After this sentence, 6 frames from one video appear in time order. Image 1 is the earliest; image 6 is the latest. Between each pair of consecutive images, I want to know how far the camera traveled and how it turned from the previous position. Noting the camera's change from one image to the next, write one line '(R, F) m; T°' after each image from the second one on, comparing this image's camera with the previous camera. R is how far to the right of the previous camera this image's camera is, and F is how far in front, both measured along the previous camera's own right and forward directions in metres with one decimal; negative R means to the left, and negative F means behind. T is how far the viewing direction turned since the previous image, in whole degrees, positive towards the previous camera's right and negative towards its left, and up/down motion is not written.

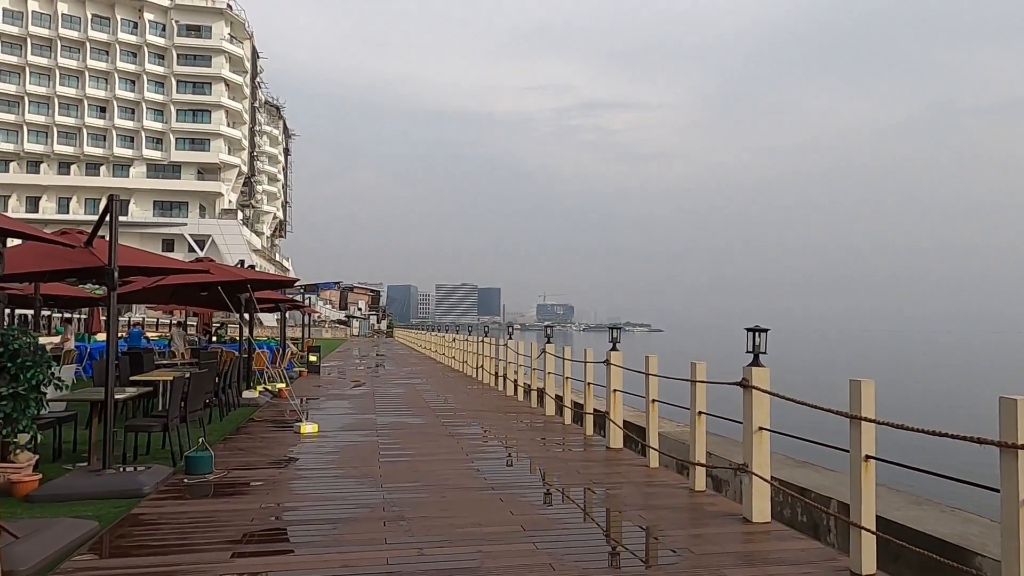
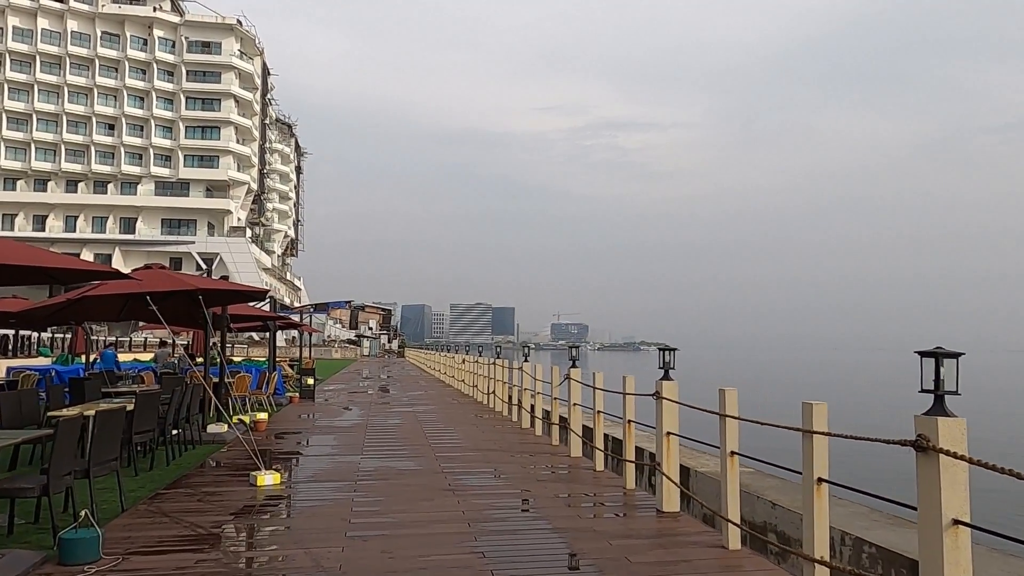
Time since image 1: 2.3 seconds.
(0.0, +2.1) m; -1°
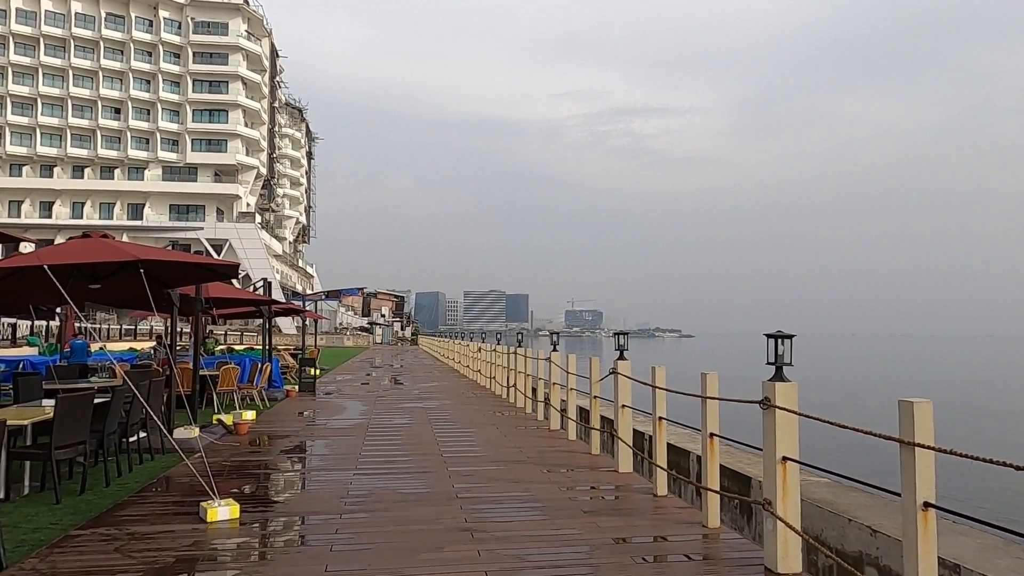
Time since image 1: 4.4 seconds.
(-0.2, +1.9) m; -1°
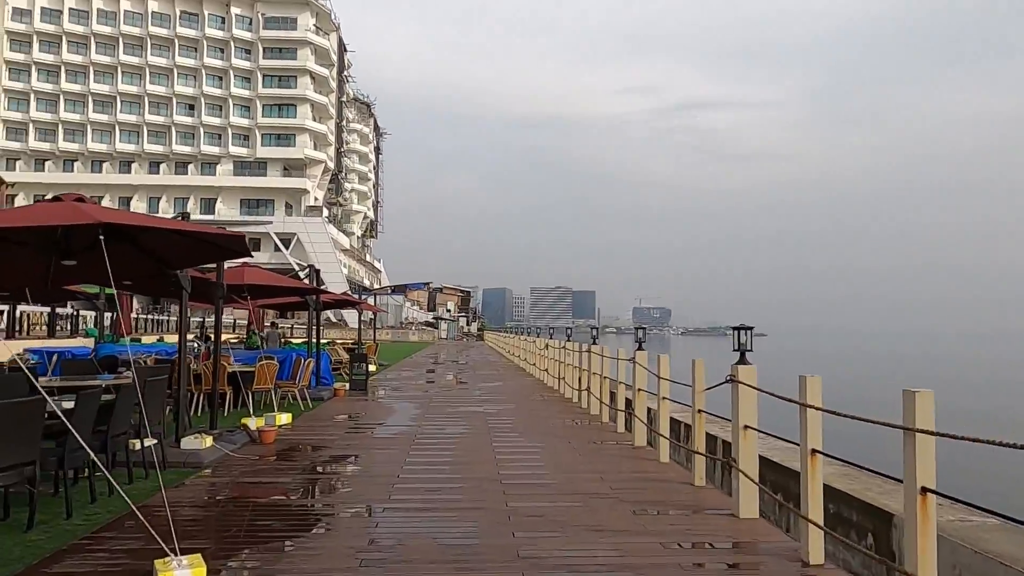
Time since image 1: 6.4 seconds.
(-0.1, +1.8) m; -5°
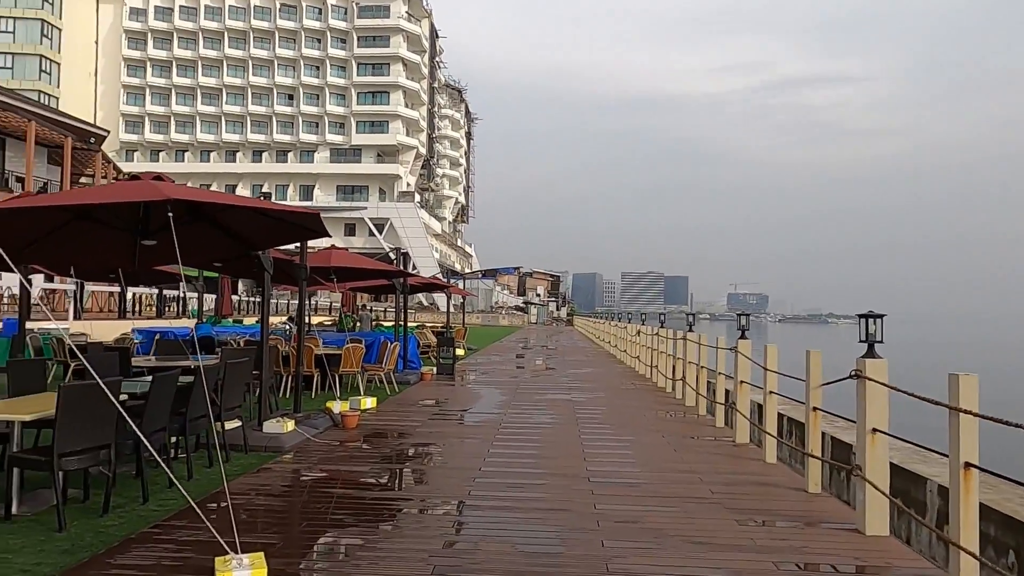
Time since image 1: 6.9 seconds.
(0.0, +0.5) m; -7°
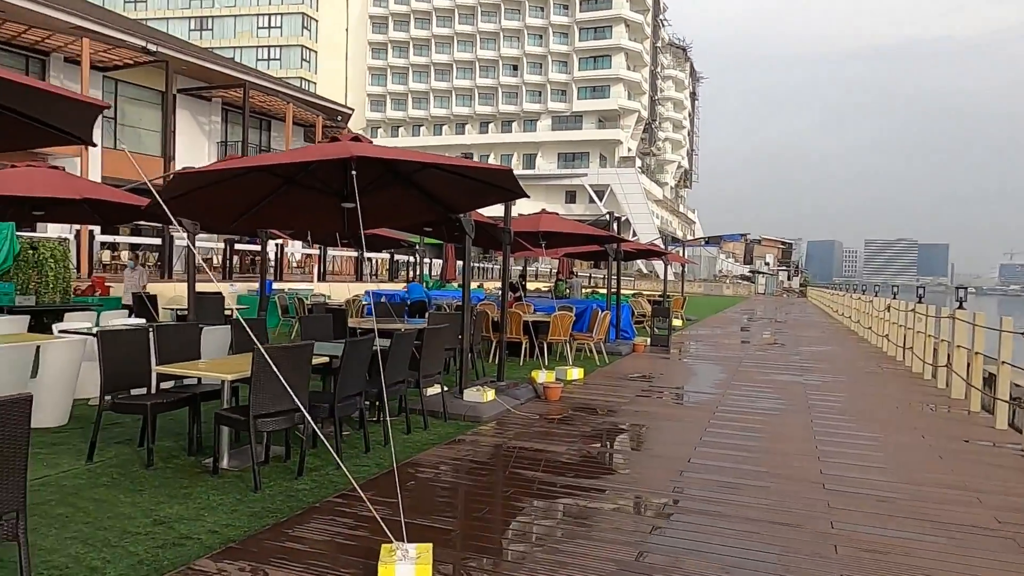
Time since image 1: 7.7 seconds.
(0.0, +0.7) m; -17°
